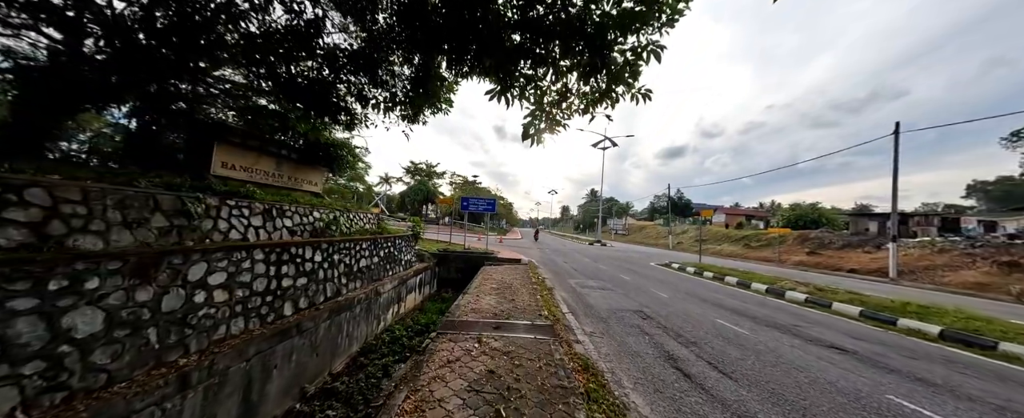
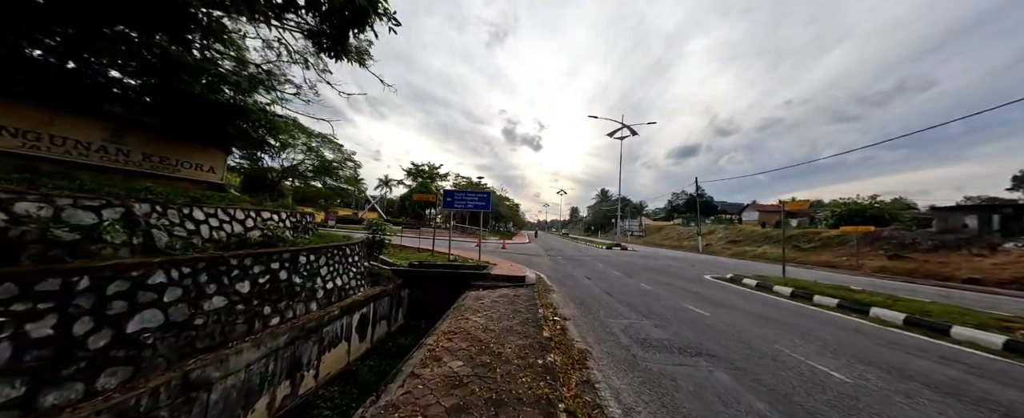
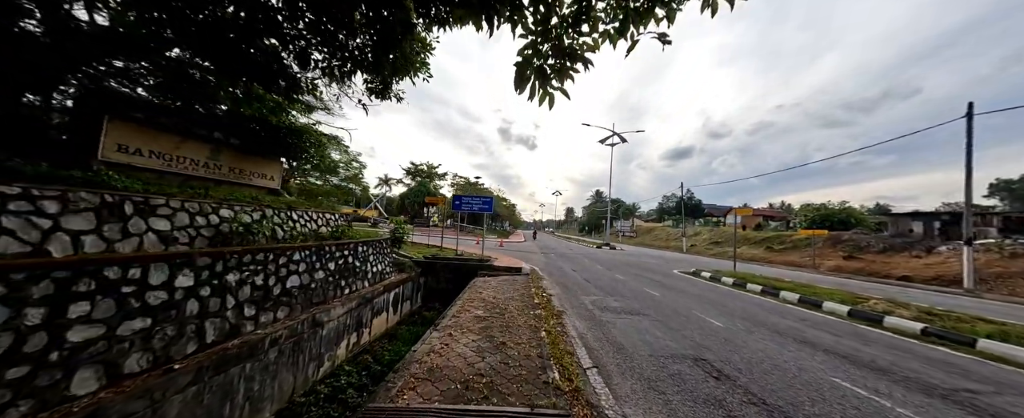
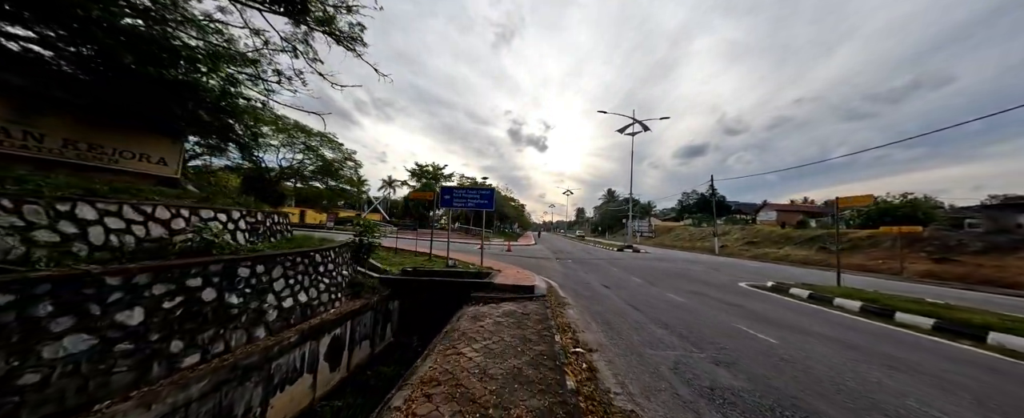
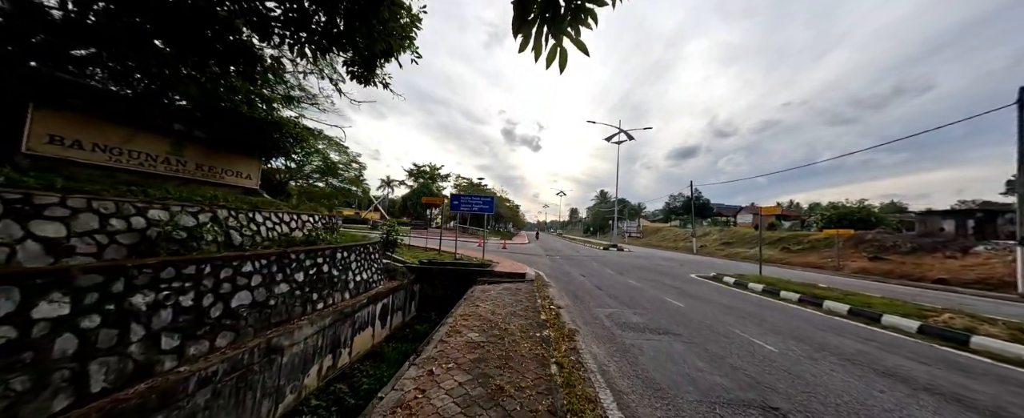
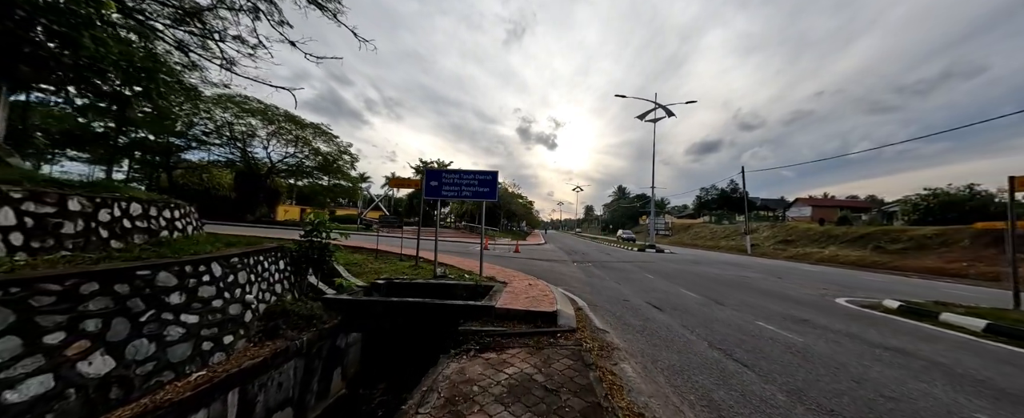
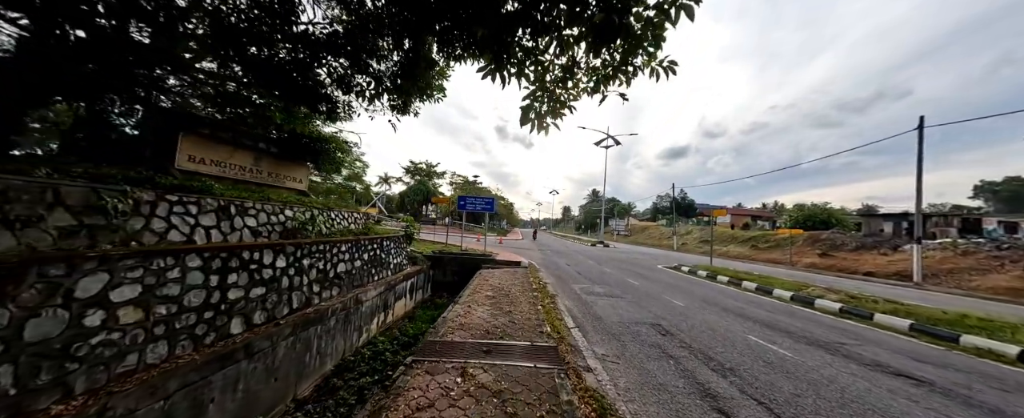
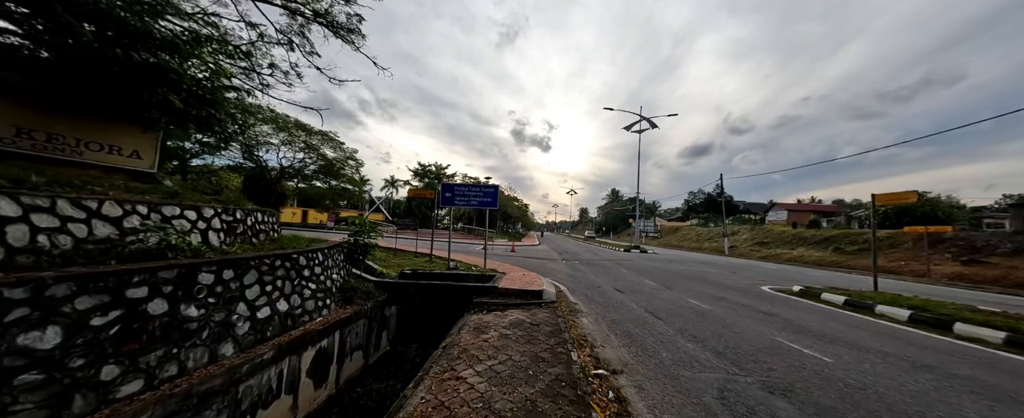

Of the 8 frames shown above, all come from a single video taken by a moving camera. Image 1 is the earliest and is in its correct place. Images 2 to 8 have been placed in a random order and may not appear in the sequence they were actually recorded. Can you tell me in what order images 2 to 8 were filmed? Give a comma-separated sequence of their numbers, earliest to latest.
7, 3, 5, 2, 4, 8, 6
